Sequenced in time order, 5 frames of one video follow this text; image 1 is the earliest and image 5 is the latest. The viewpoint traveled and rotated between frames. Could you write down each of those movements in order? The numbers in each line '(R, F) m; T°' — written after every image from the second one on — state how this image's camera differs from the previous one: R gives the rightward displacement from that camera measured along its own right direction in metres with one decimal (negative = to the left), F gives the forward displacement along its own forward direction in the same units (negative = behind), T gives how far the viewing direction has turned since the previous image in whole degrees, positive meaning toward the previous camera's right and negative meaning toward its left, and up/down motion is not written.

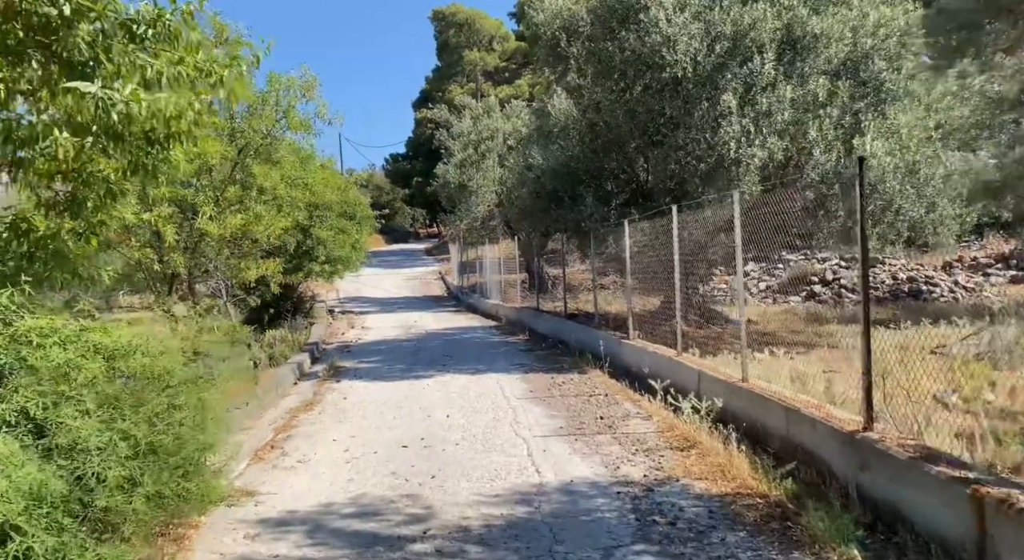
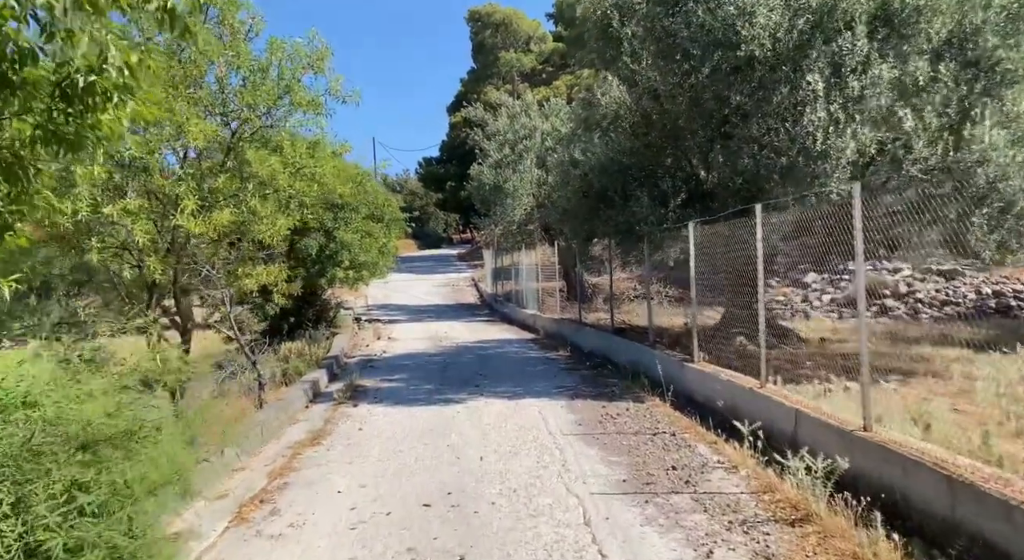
(-0.1, +1.6) m; -2°
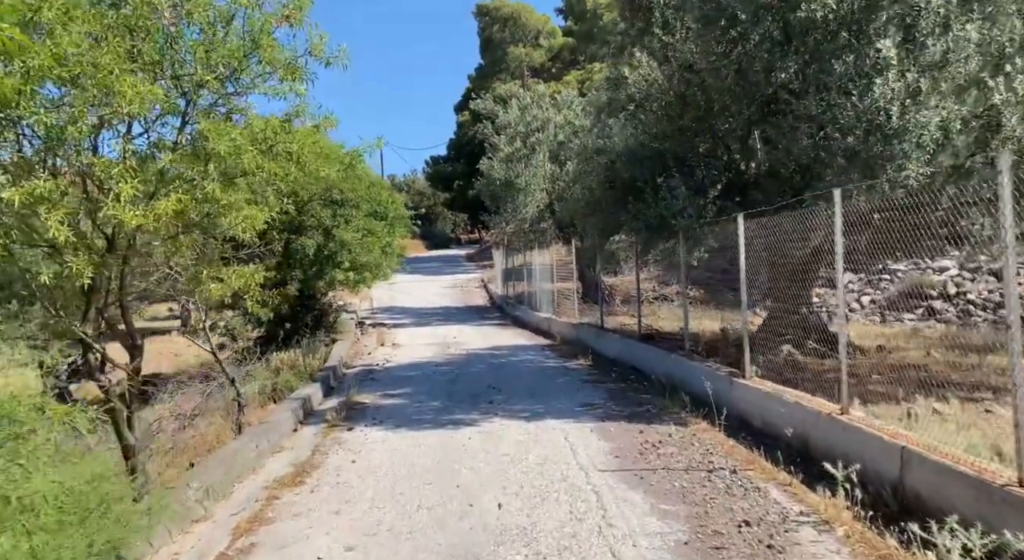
(-0.1, +1.4) m; -1°
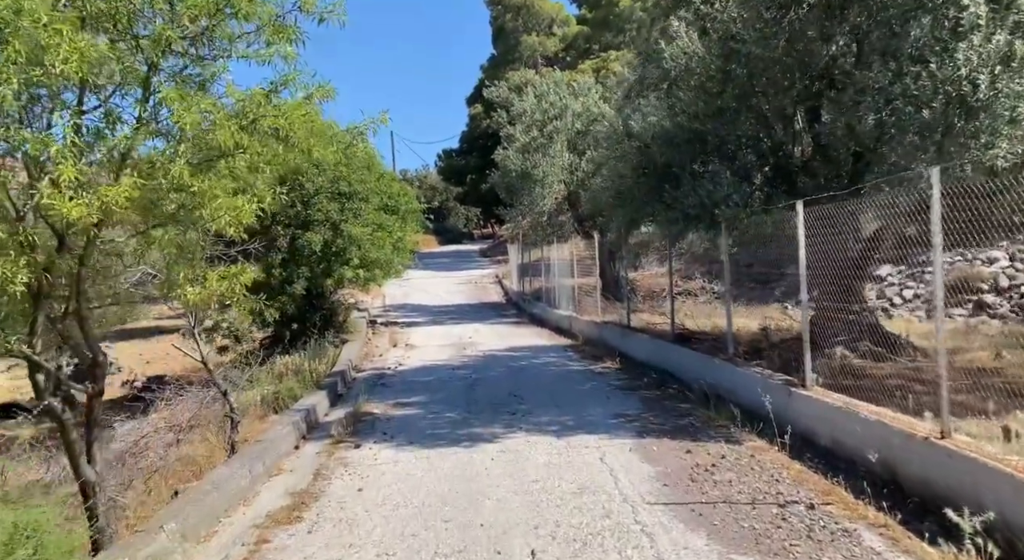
(-0.1, +1.0) m; -1°
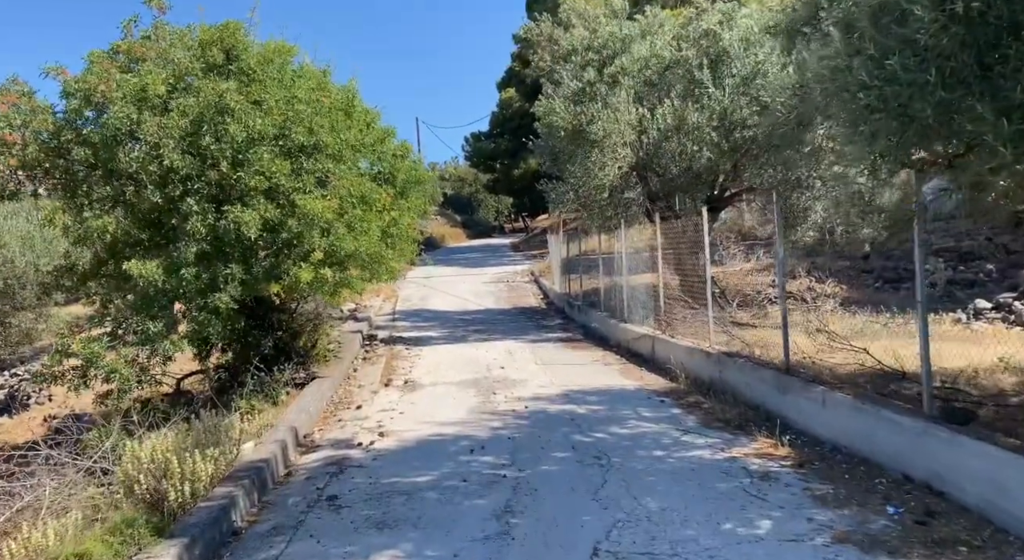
(-0.3, +6.1) m; -2°
